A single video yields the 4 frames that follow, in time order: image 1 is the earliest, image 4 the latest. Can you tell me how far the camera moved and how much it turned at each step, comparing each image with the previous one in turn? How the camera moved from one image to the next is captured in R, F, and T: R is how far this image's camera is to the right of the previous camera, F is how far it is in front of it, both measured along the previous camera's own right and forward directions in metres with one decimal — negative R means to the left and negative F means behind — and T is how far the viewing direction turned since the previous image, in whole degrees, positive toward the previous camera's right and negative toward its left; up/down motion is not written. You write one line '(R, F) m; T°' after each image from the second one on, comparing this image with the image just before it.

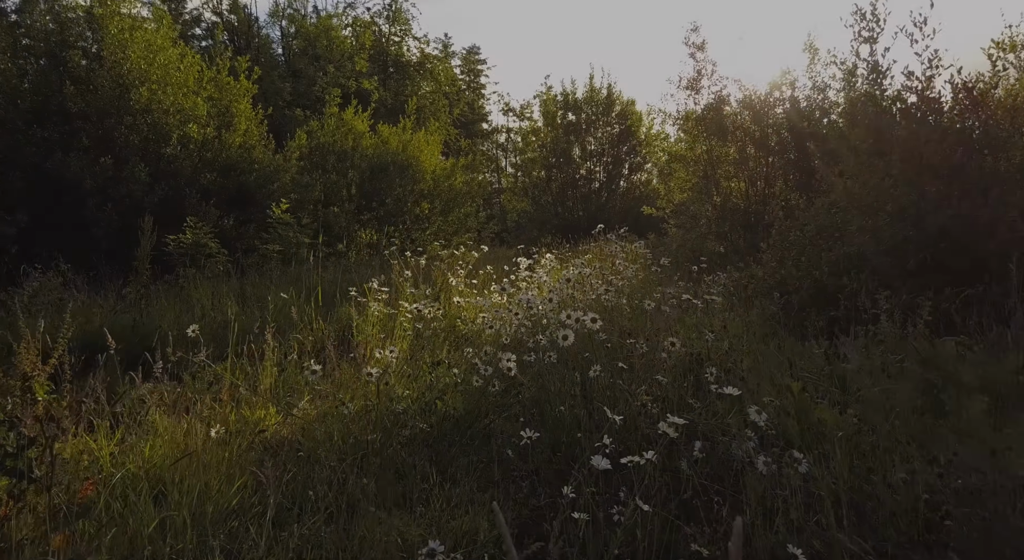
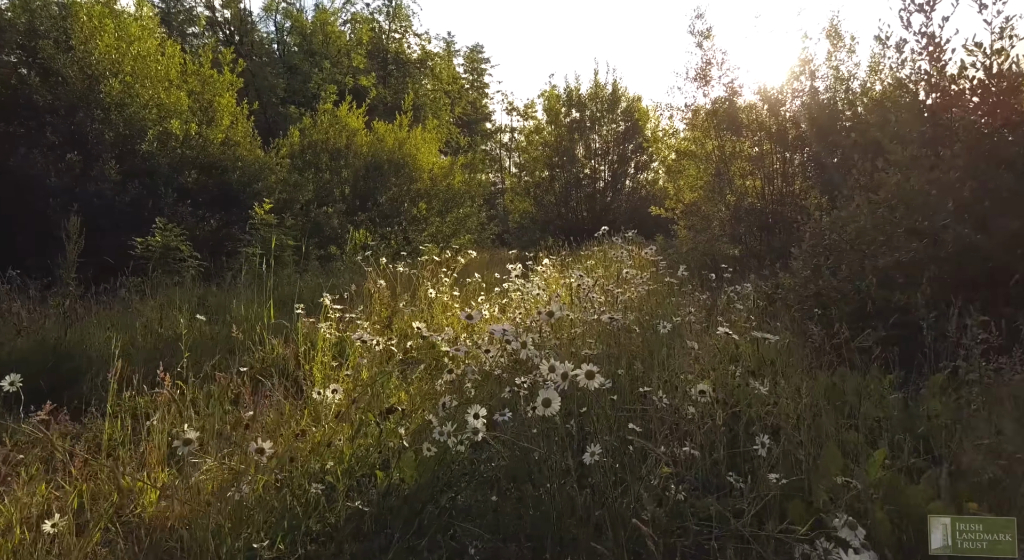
(+0.1, +0.7) m; 0°
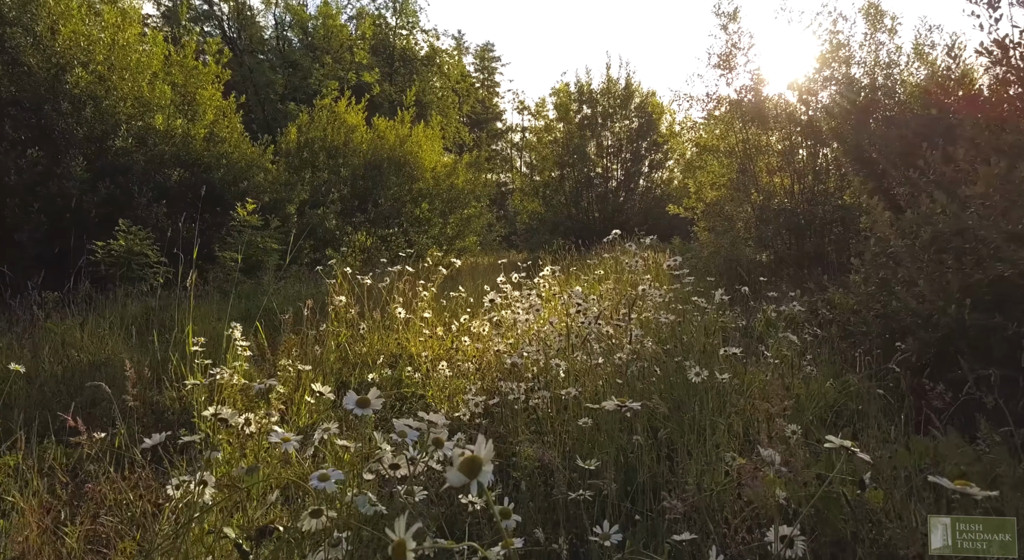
(+0.1, +0.9) m; -1°
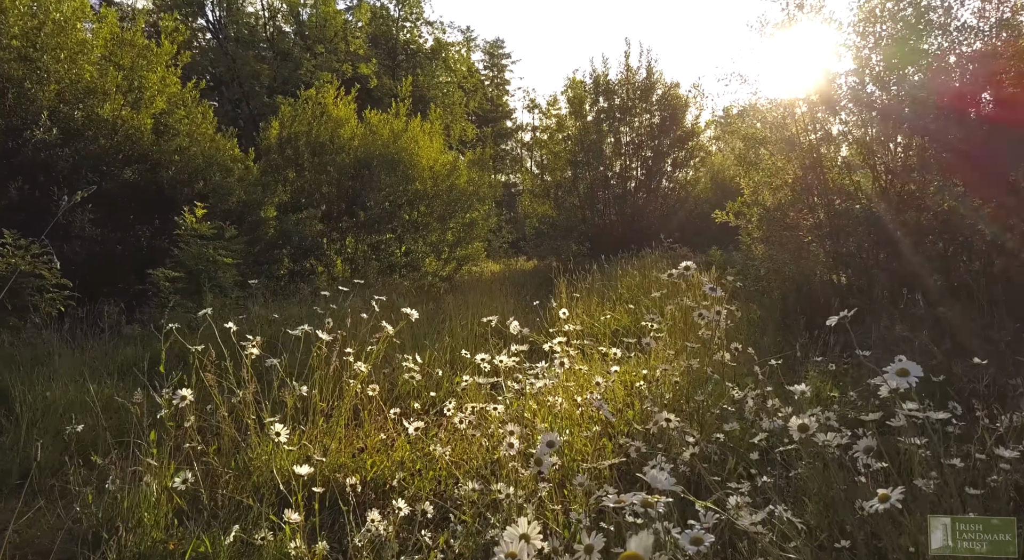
(+0.1, +1.8) m; -1°
